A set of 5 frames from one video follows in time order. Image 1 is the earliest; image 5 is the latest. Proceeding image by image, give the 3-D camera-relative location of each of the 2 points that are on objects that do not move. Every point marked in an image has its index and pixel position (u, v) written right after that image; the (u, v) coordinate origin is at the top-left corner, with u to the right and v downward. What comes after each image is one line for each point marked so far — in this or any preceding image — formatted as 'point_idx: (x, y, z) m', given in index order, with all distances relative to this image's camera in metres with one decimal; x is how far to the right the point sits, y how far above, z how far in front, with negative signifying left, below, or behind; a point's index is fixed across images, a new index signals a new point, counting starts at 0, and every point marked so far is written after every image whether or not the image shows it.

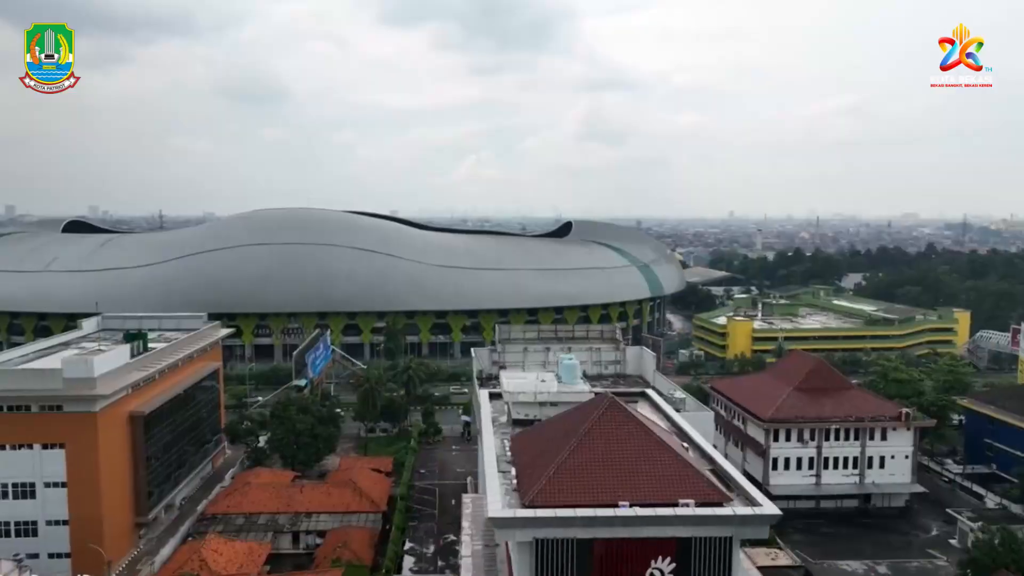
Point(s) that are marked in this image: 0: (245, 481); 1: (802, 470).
0: (-5.6, -4.1, +15.6) m
1: (+6.4, -4.0, +16.4) m
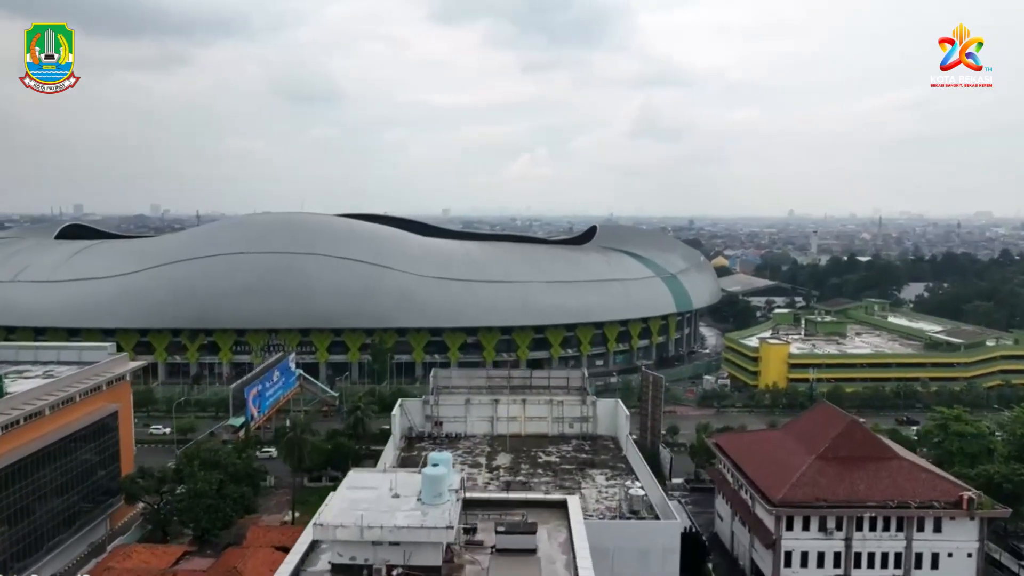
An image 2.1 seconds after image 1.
0: (-6.8, -4.7, +12.5) m
1: (+5.2, -4.7, +12.5) m
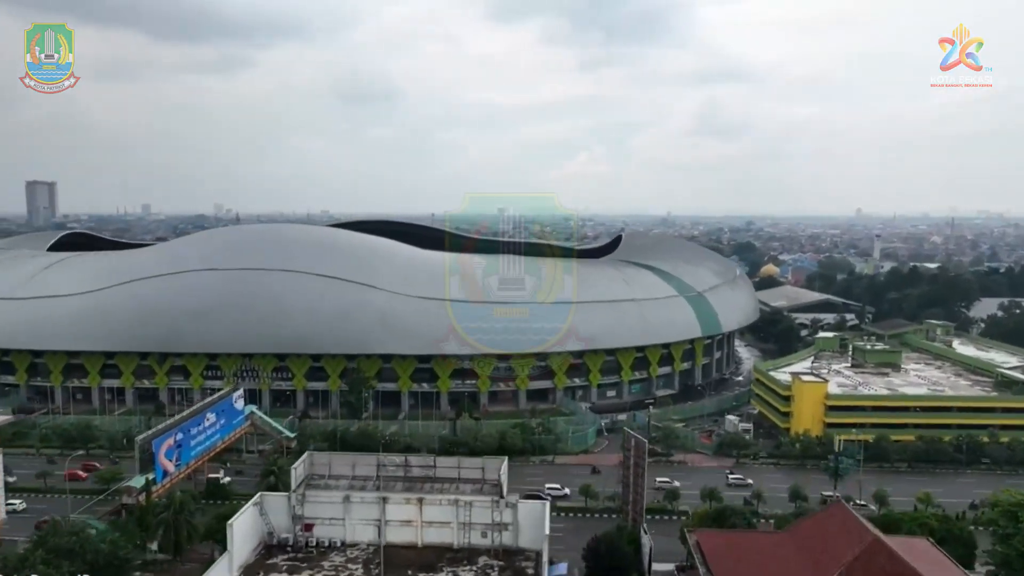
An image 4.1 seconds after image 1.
0: (-8.3, -5.4, +9.8) m
1: (+3.7, -5.5, +8.8) m
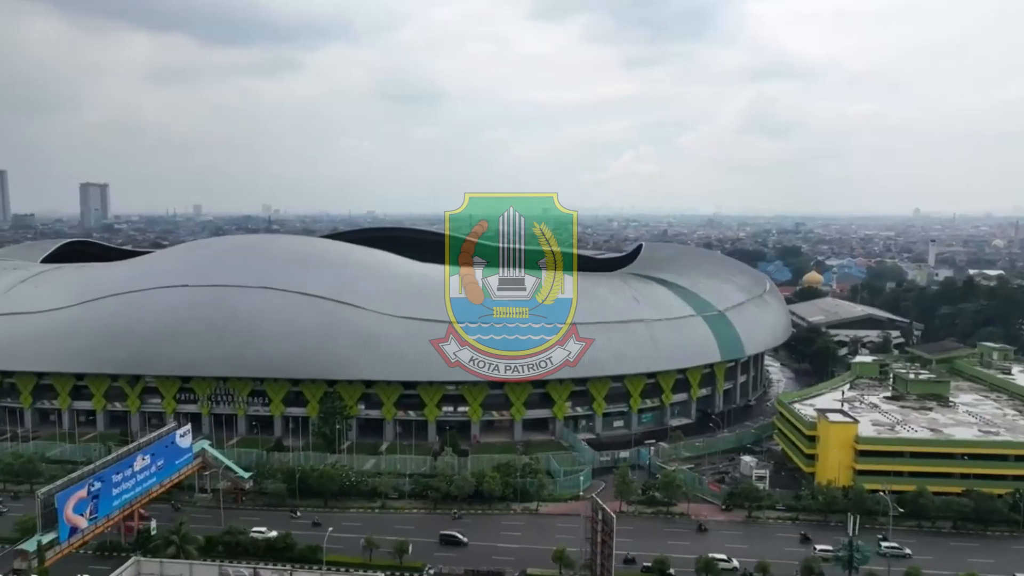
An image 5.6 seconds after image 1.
0: (-9.6, -6.0, +7.9) m
1: (+2.3, -6.2, +6.1) m
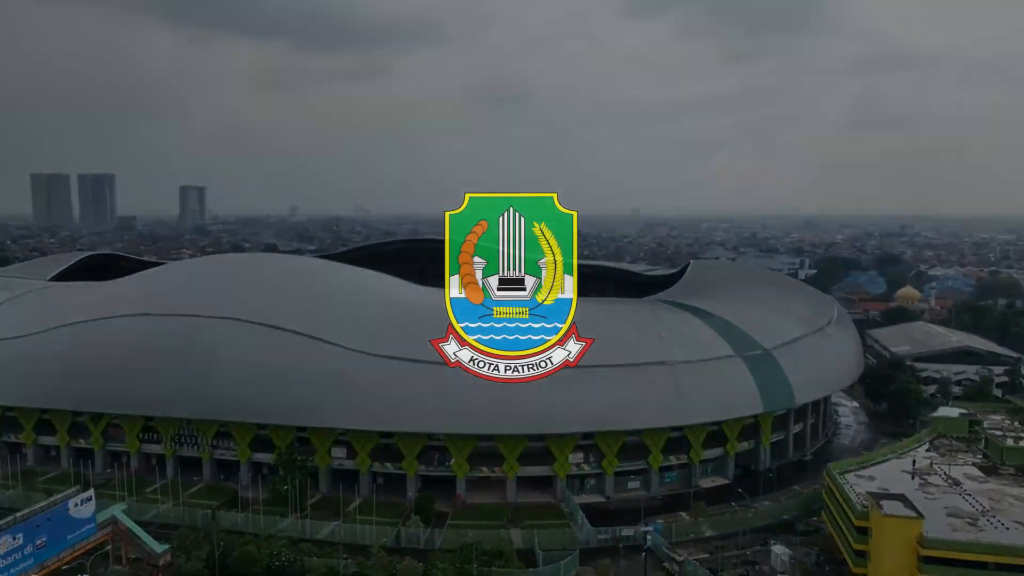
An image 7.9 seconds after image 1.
0: (-11.8, -6.9, +5.4) m
1: (-0.2, -7.2, +2.2) m
